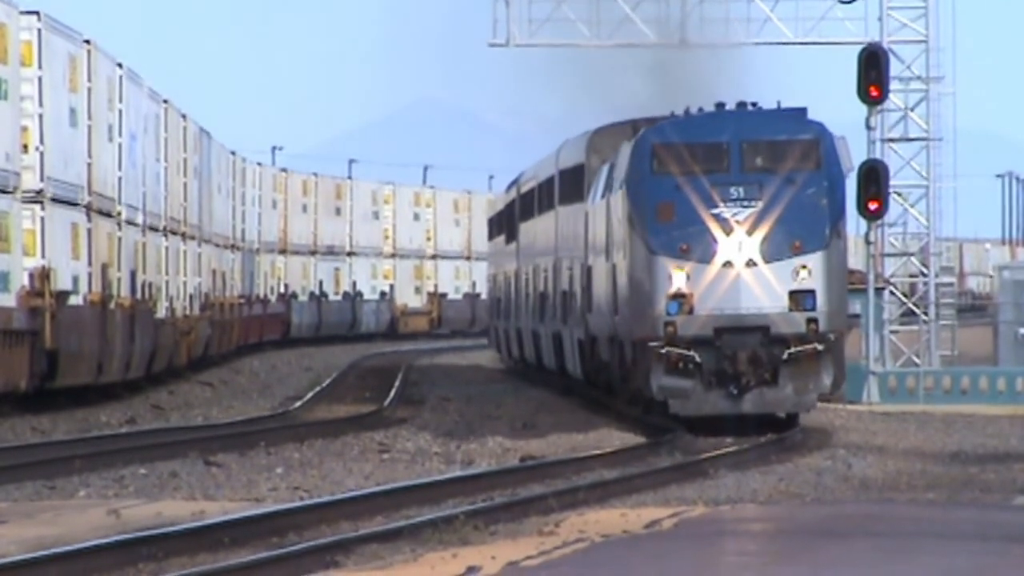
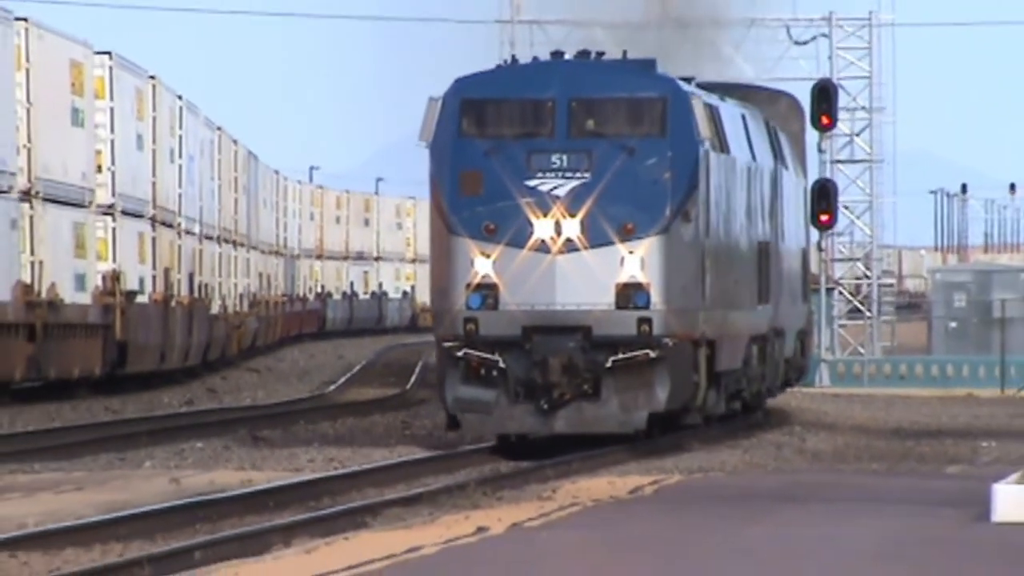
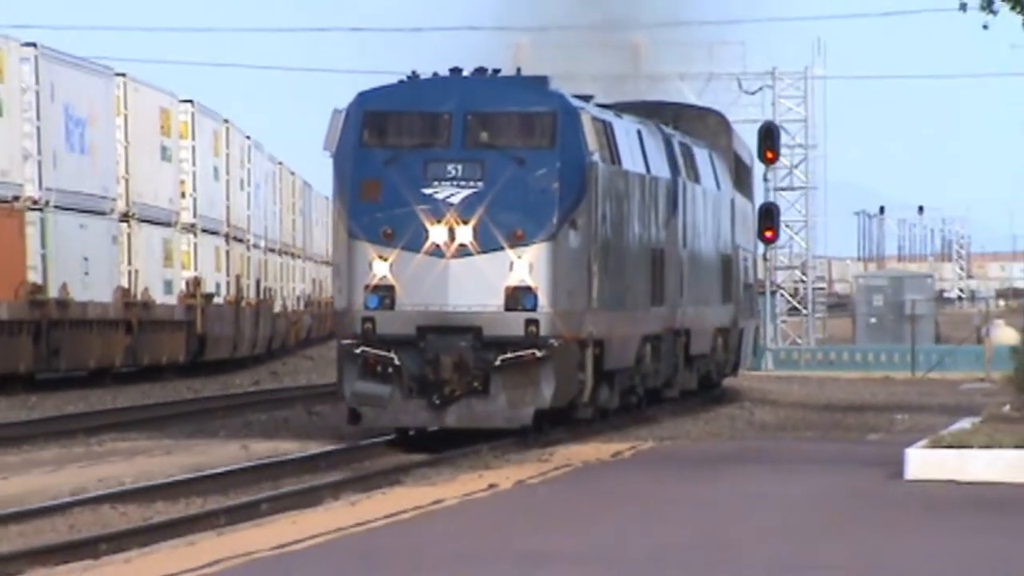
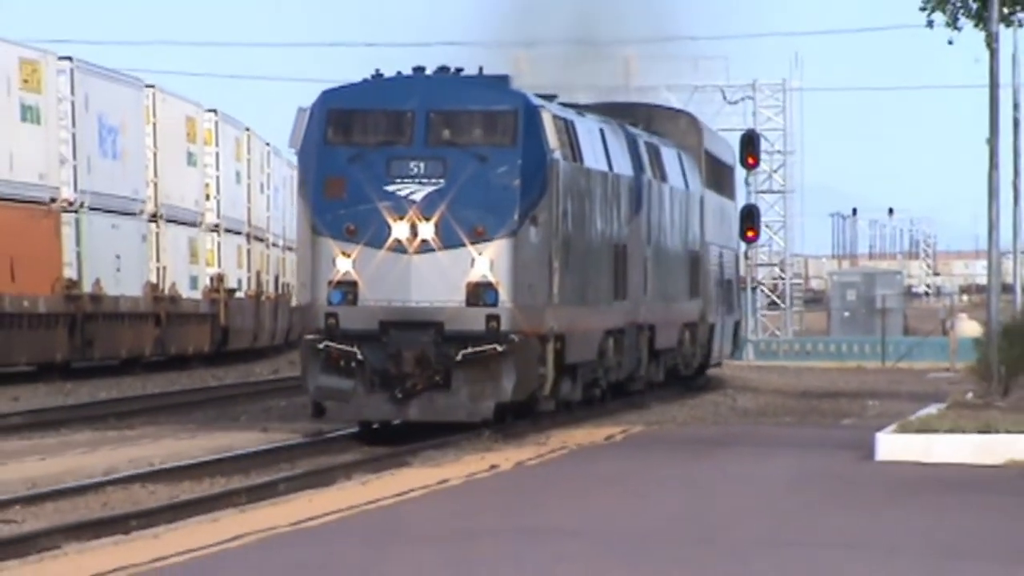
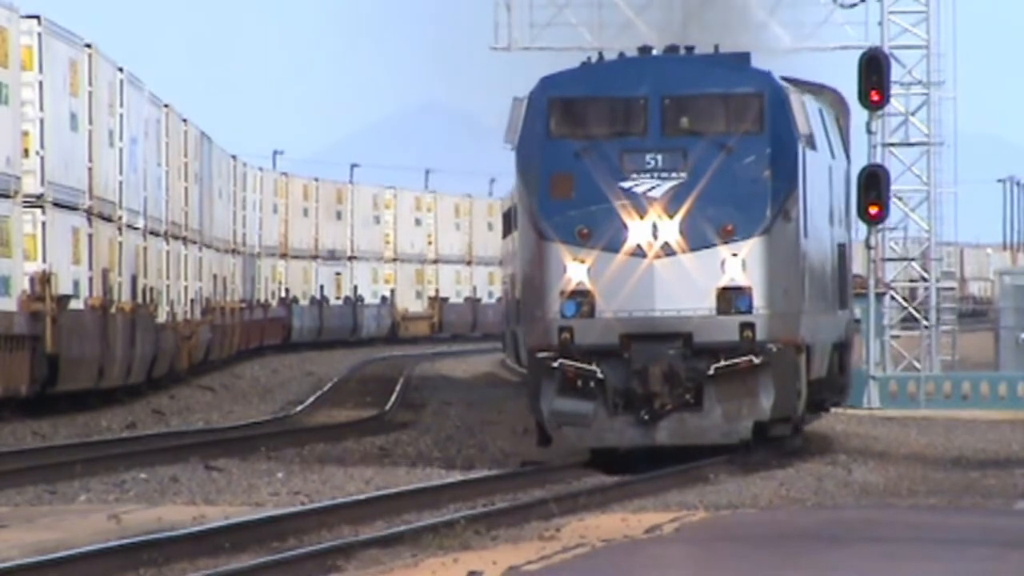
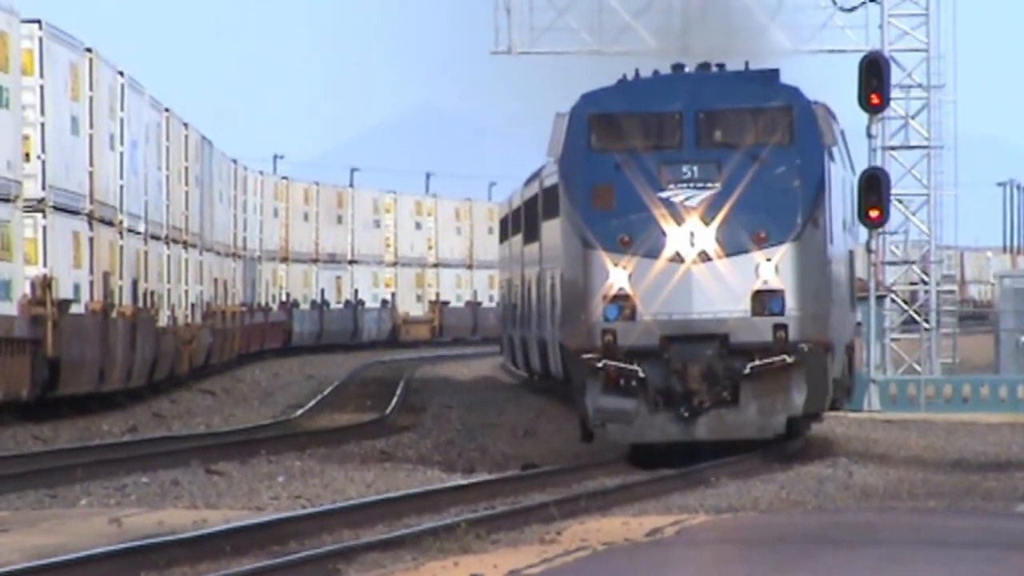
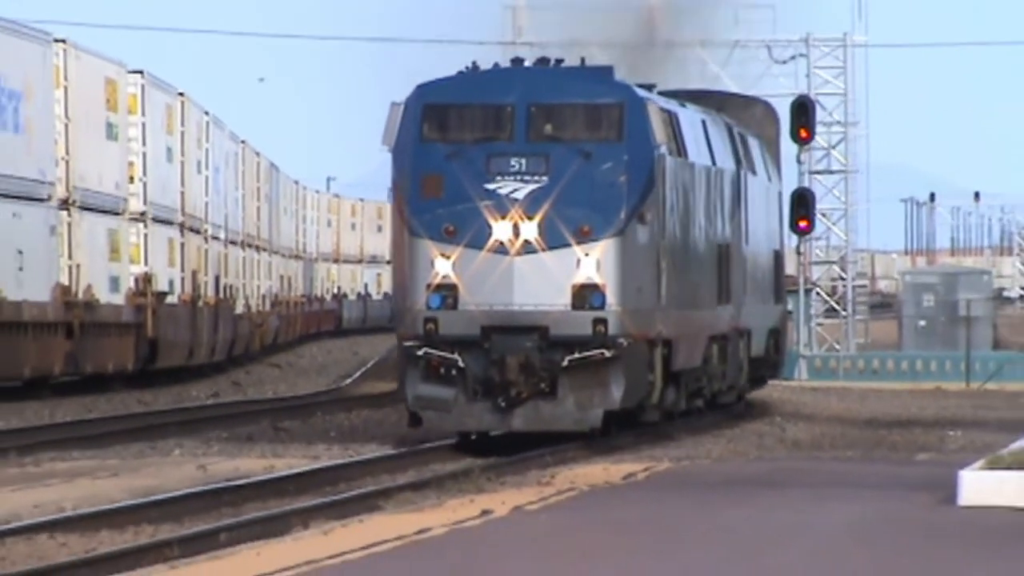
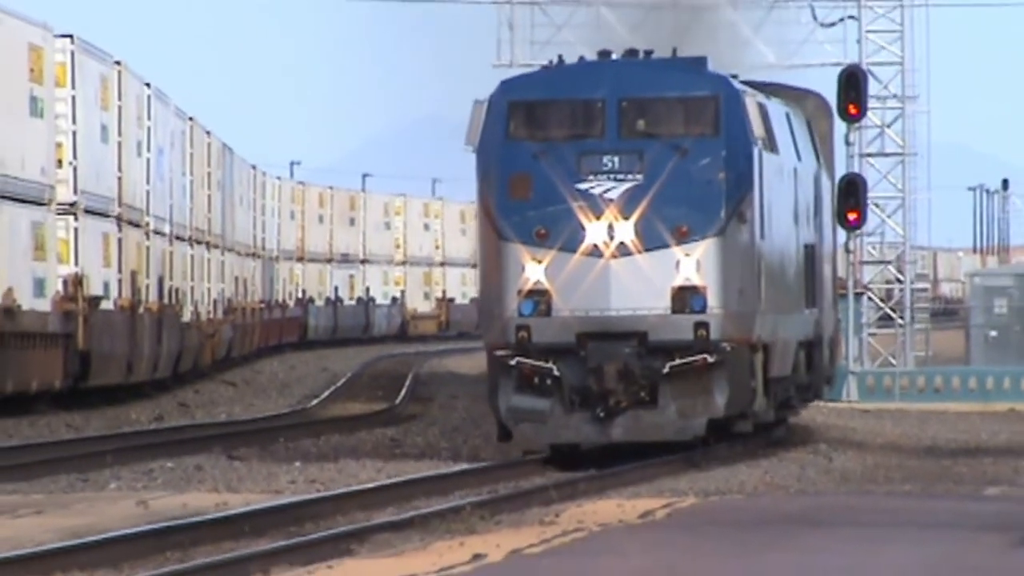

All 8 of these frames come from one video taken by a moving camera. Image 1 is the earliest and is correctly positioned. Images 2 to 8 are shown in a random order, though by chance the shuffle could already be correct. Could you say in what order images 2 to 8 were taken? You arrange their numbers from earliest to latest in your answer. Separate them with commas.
6, 5, 8, 2, 7, 3, 4
